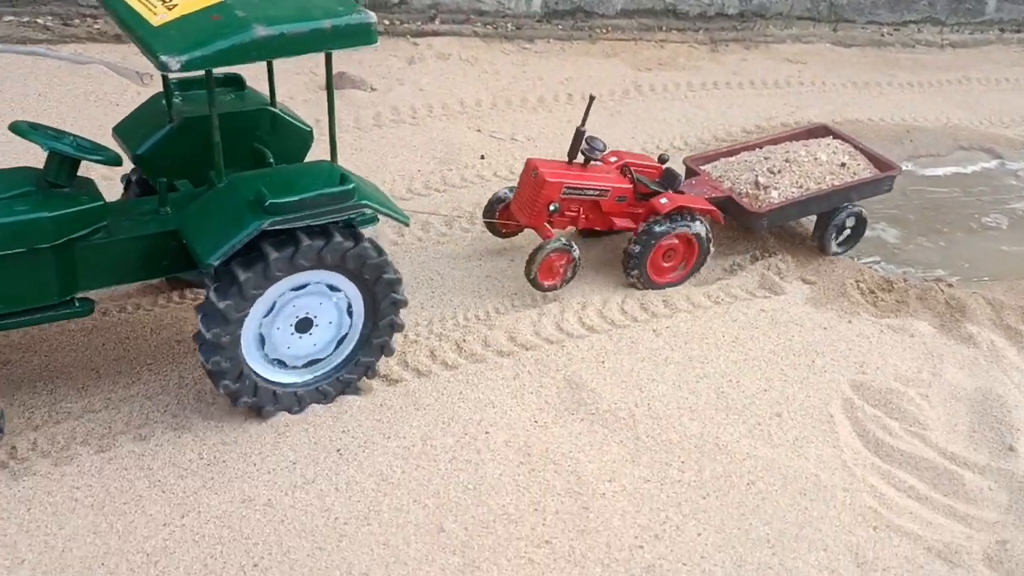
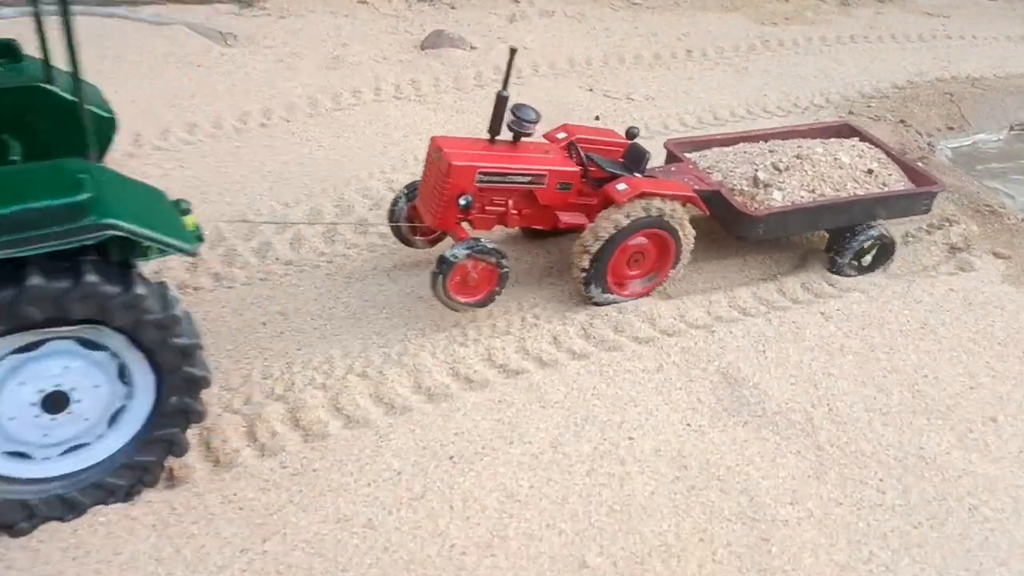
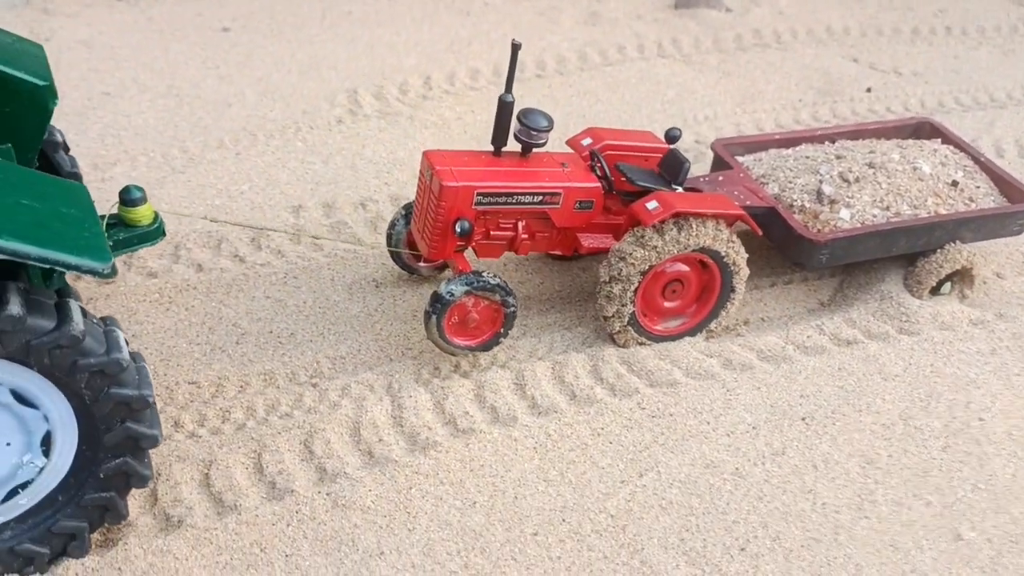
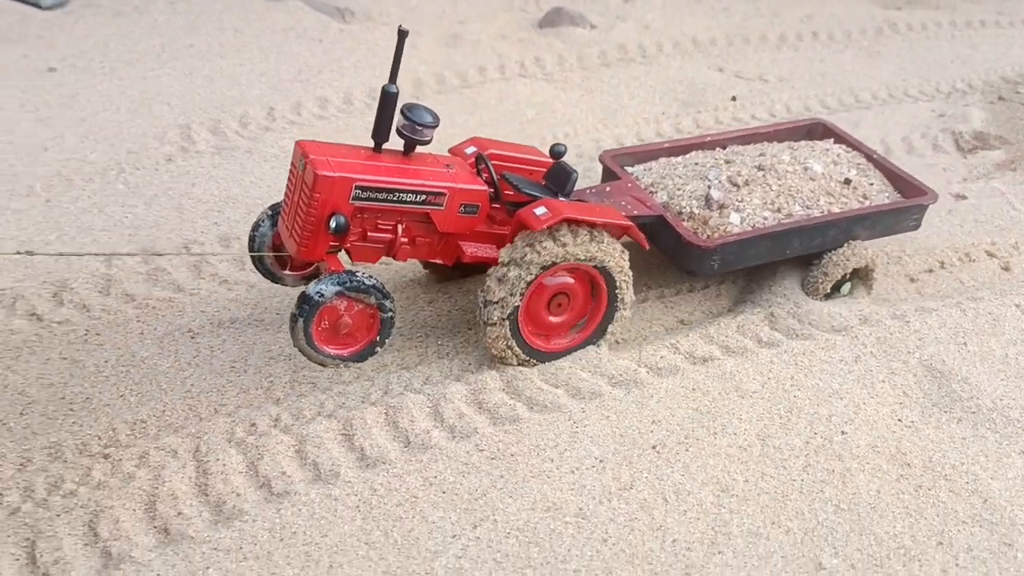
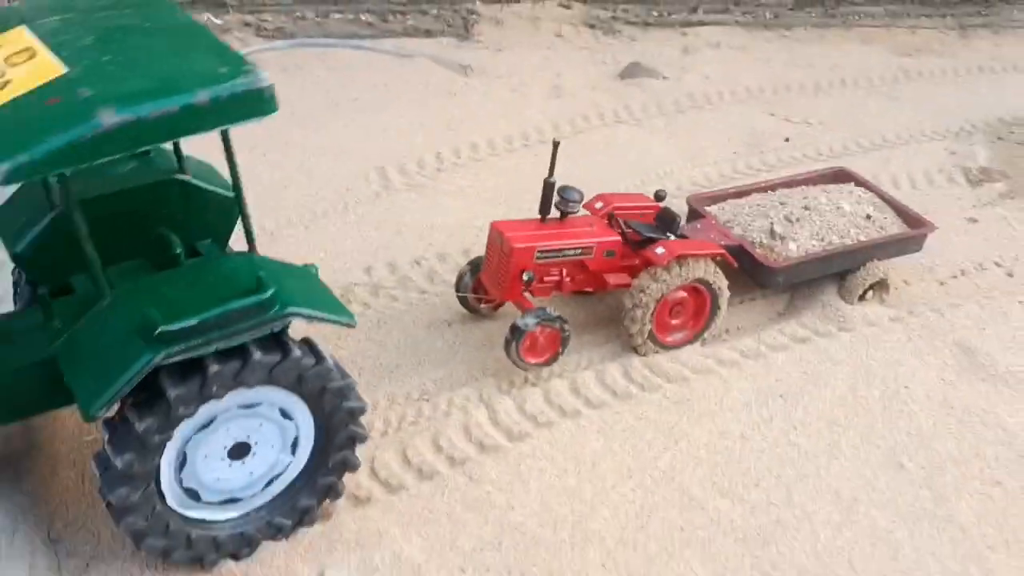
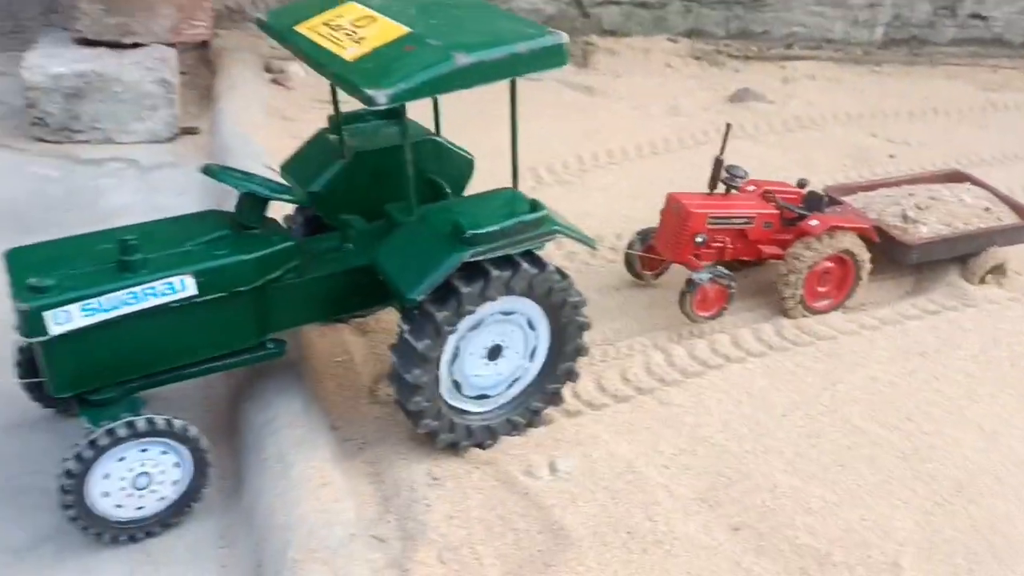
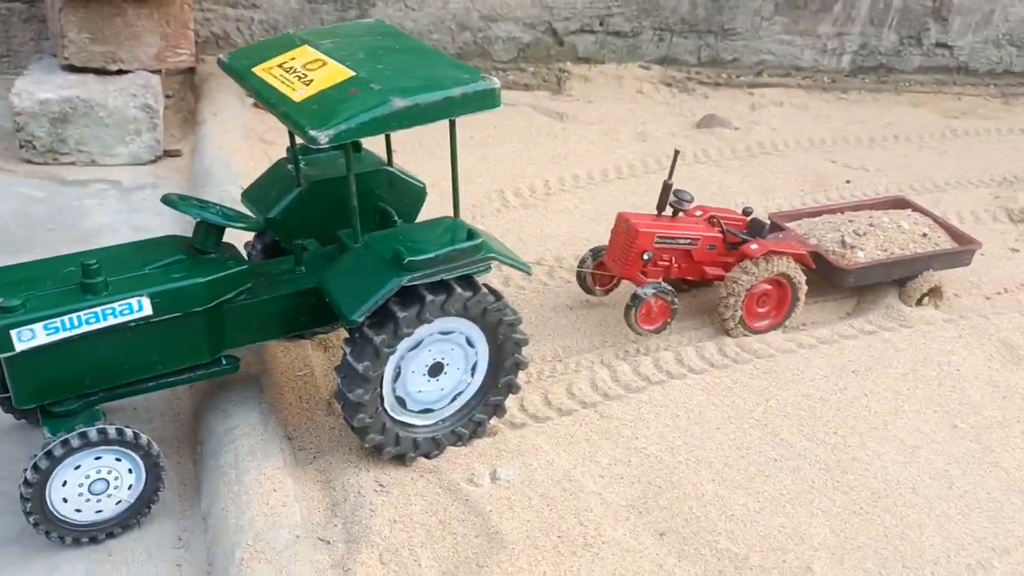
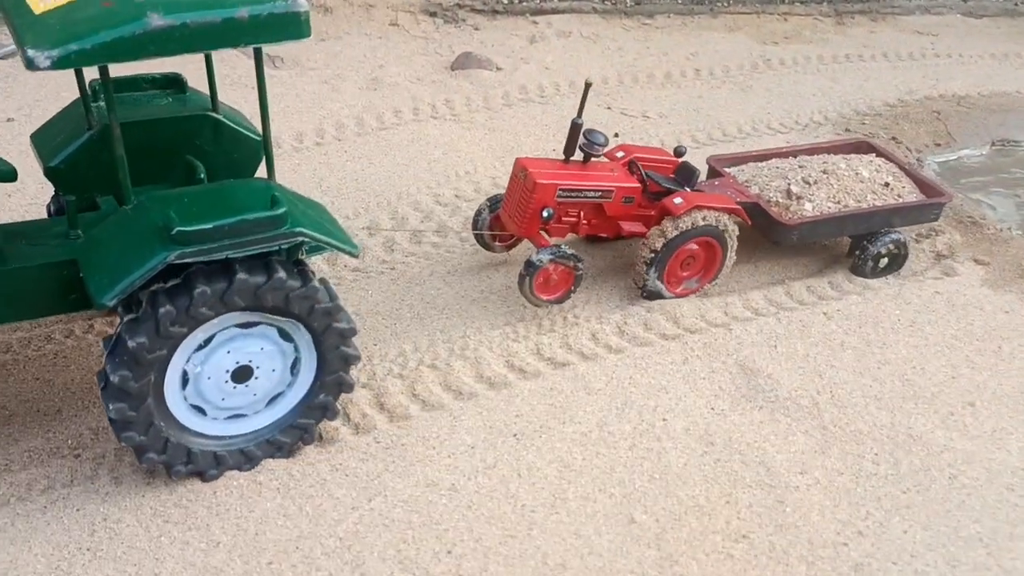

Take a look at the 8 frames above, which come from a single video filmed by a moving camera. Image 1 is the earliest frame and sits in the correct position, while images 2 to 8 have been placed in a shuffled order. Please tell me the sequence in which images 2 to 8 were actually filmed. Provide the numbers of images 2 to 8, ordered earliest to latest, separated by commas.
8, 2, 4, 3, 5, 6, 7
